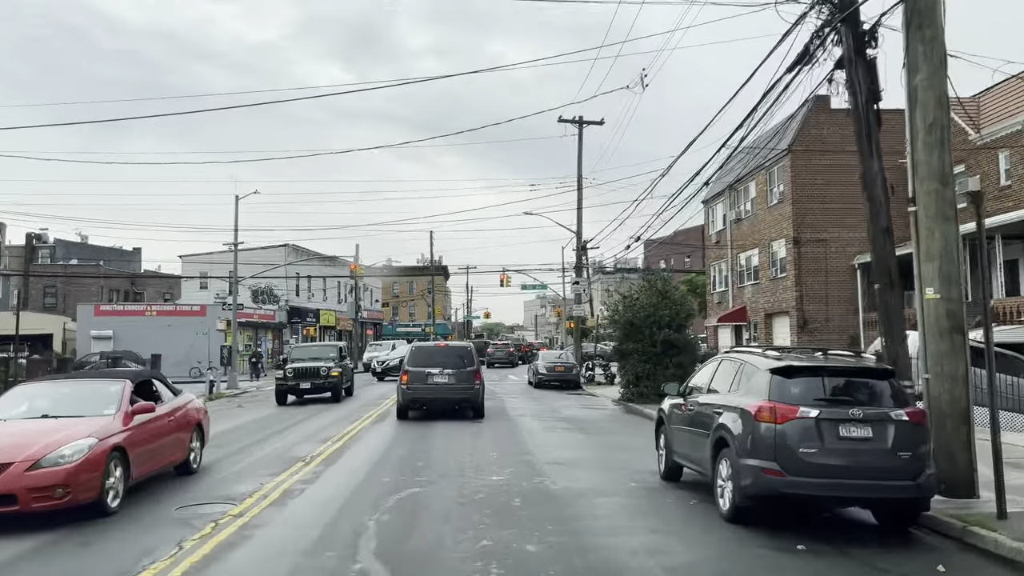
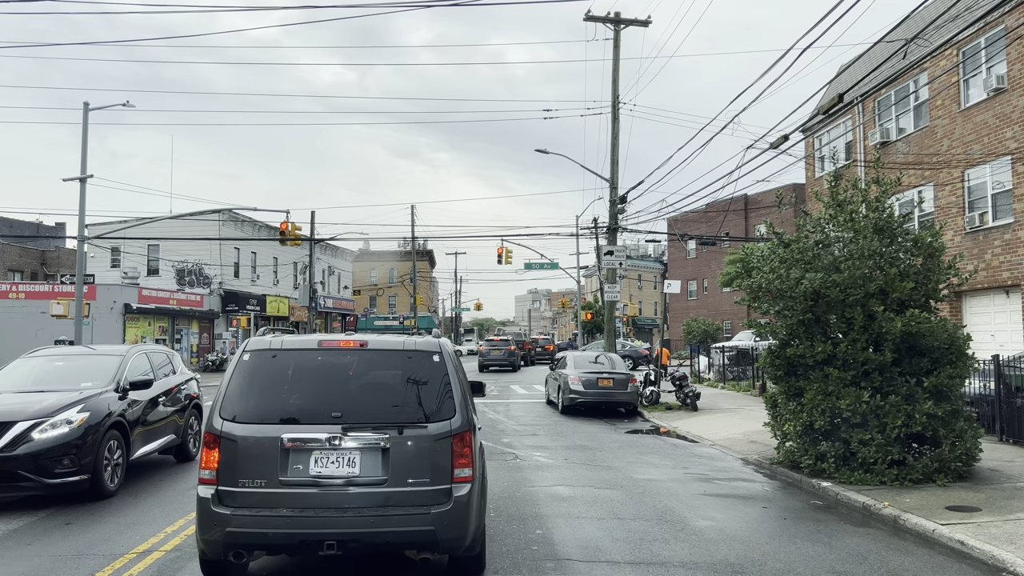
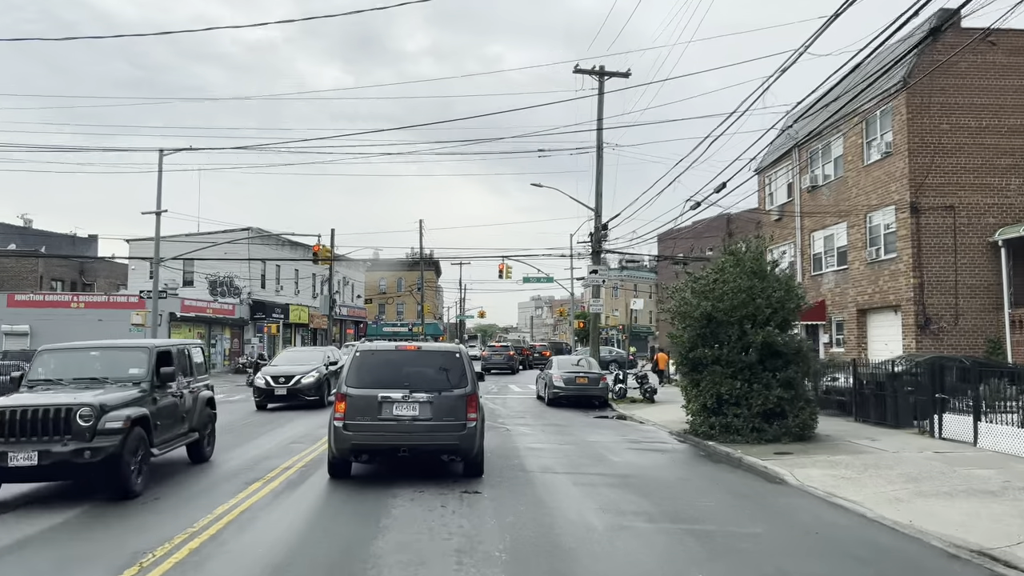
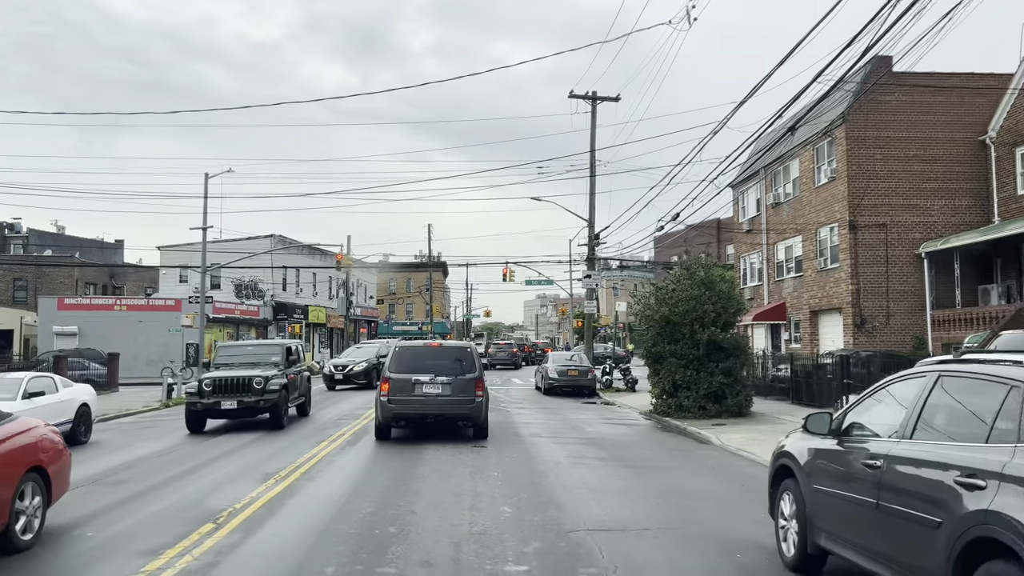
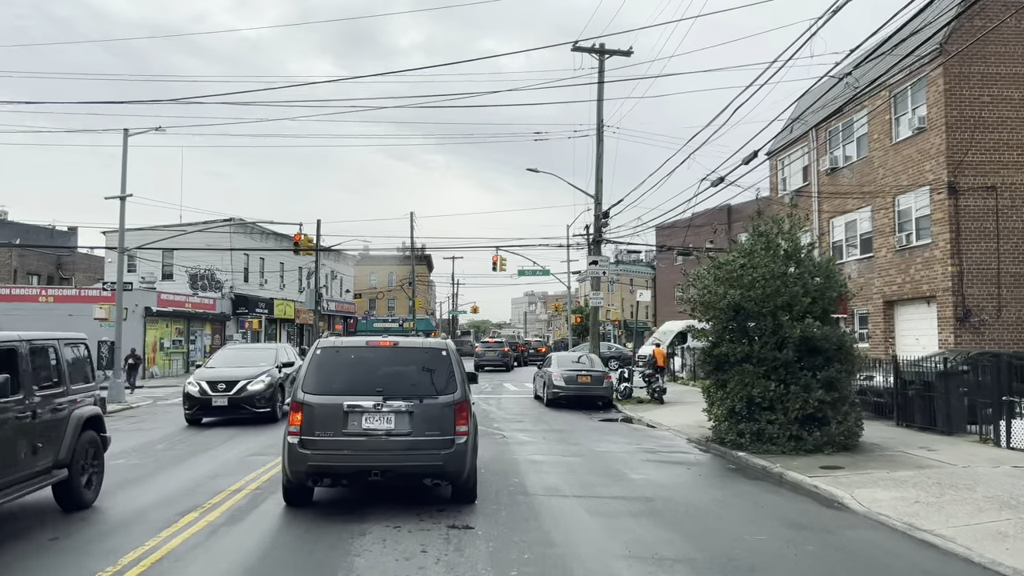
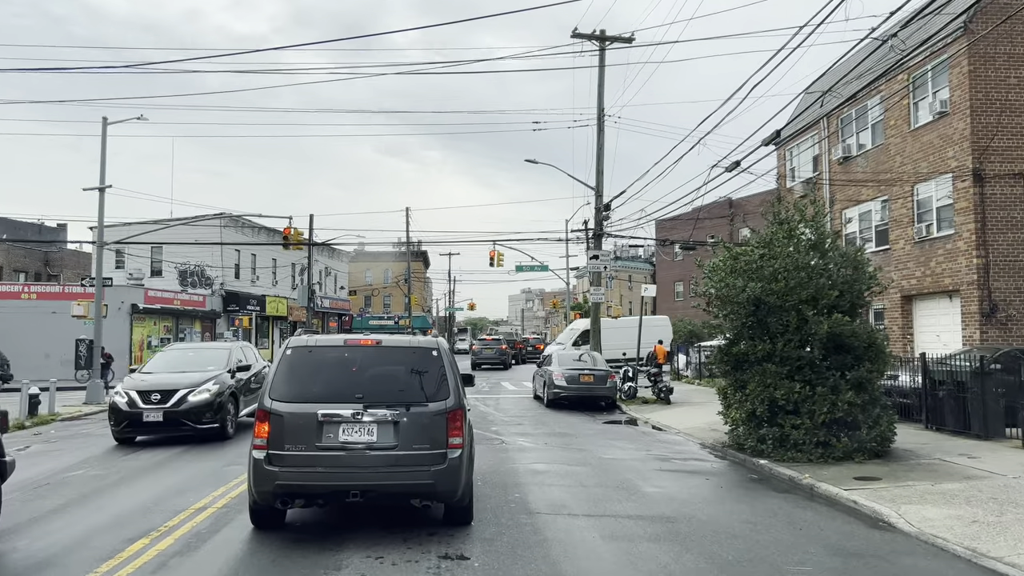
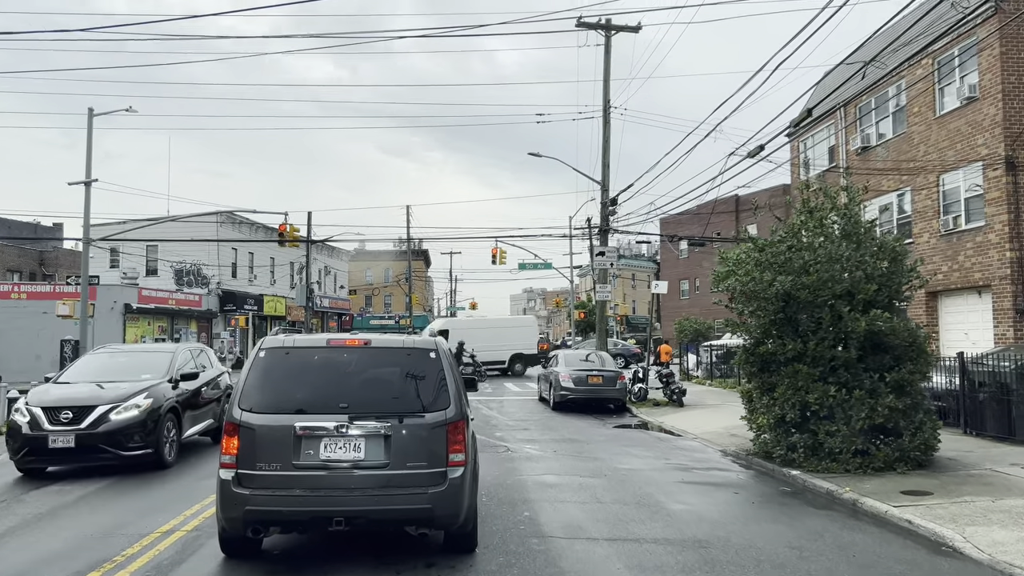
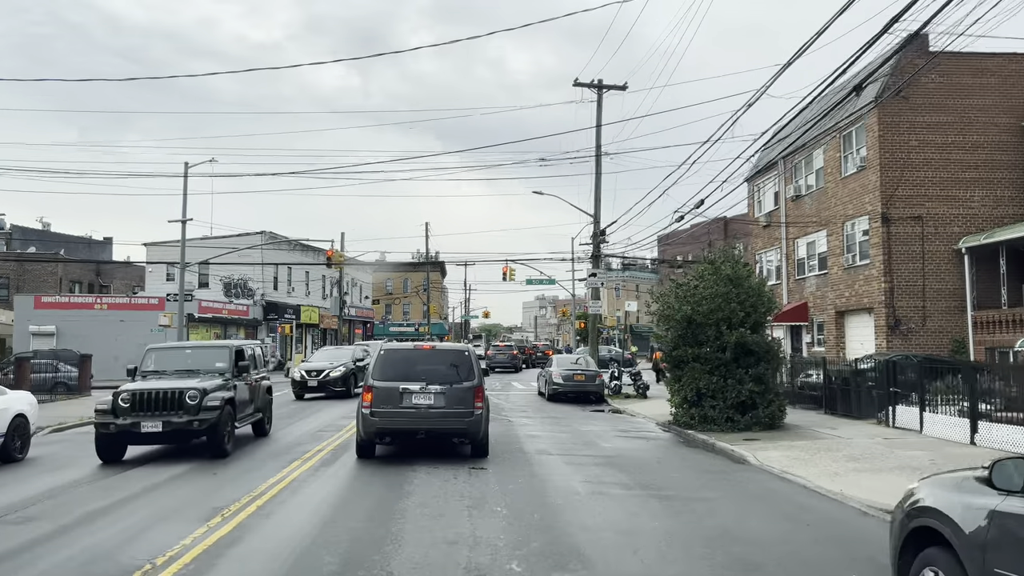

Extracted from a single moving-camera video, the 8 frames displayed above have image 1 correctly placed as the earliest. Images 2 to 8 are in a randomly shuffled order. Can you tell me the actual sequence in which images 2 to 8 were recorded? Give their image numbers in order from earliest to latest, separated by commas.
4, 8, 3, 5, 6, 7, 2
